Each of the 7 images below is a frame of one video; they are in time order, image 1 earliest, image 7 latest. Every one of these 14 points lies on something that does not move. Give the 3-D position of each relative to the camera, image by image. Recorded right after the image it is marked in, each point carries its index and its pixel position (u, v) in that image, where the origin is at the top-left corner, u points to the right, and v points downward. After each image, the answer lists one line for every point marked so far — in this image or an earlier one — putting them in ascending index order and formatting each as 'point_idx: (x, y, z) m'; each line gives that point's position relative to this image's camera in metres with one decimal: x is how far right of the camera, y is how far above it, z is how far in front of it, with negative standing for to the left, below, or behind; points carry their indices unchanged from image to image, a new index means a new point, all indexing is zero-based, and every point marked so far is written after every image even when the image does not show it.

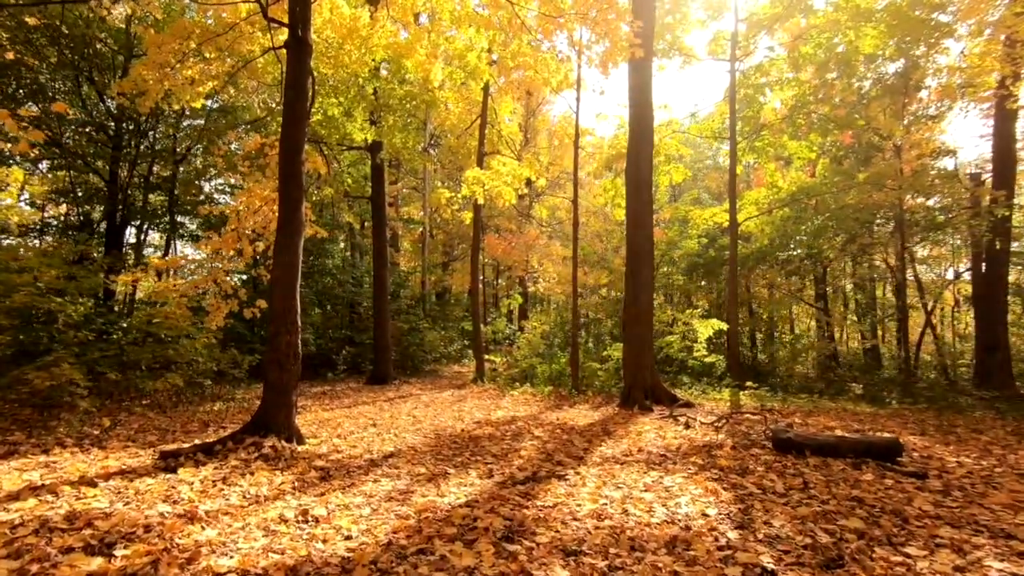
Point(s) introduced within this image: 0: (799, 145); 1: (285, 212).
0: (+7.5, +3.7, +13.7) m
1: (-2.4, +0.8, +5.4) m
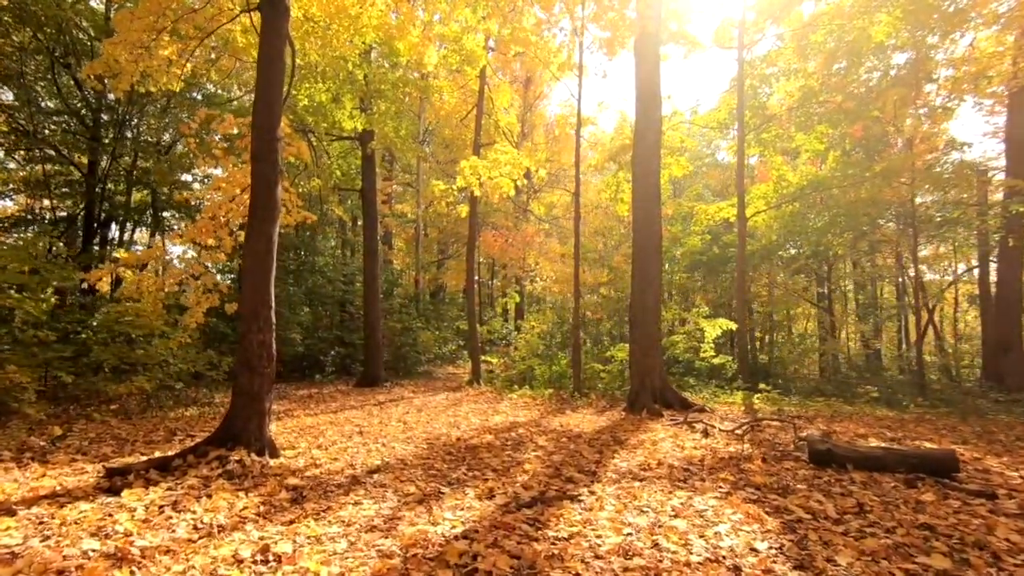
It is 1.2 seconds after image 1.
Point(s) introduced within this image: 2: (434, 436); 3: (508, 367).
0: (+7.4, +3.8, +13.2) m
1: (-2.4, +0.9, +4.8) m
2: (-0.9, -1.7, +6.1) m
3: (-0.1, -2.1, +13.4) m
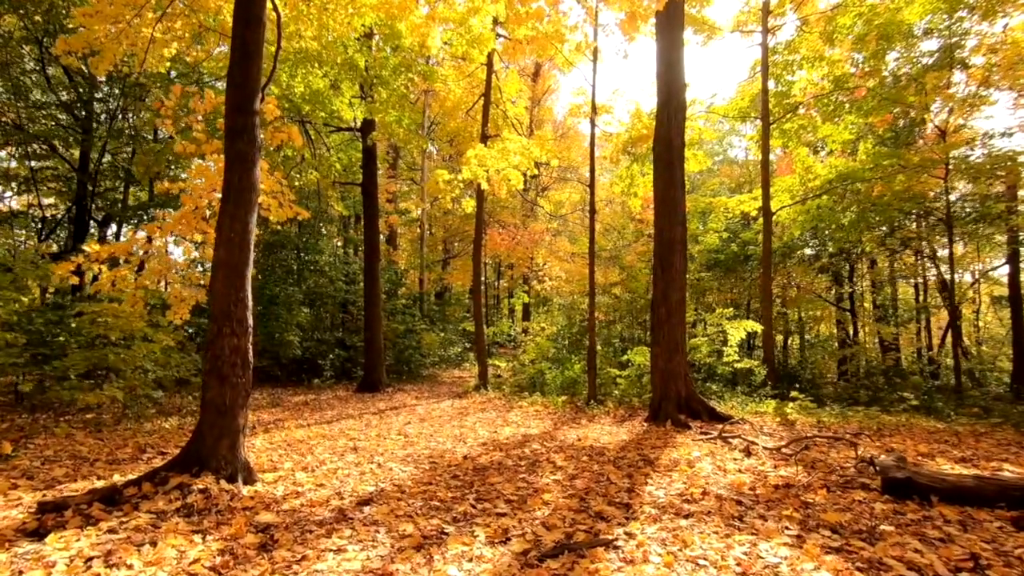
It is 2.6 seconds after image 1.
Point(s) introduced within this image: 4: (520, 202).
0: (+7.6, +3.8, +12.4) m
1: (-2.2, +0.9, +4.1) m
2: (-0.8, -1.7, +5.4) m
3: (+0.1, -2.1, +12.7) m
4: (+0.3, +2.9, +17.8) m
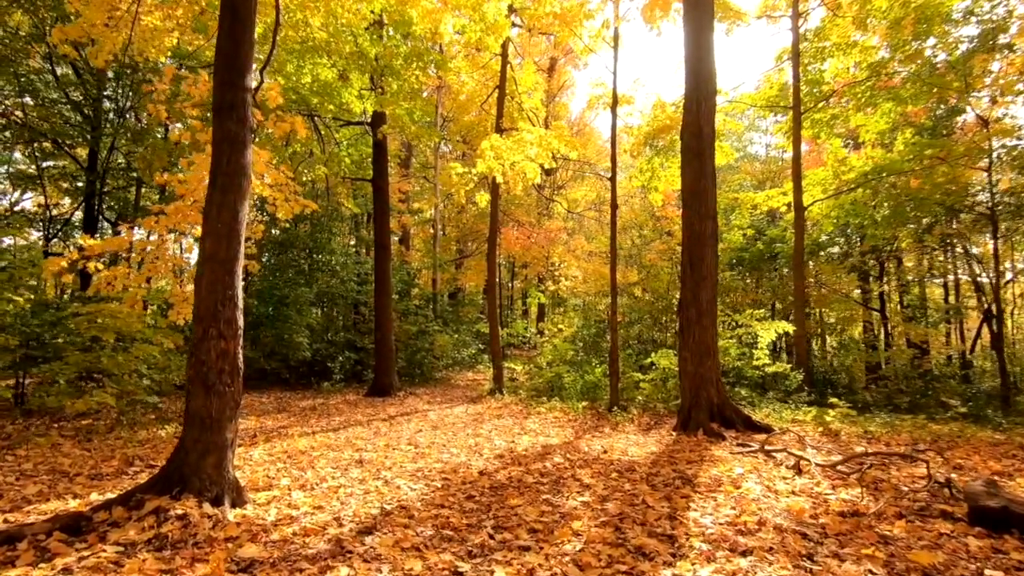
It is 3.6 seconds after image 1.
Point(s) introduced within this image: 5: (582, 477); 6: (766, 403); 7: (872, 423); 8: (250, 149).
0: (+8.0, +3.8, +11.7) m
1: (-2.1, +0.9, +3.7) m
2: (-0.6, -1.7, +4.9) m
3: (+0.5, -2.0, +12.2) m
4: (+0.8, +2.9, +17.3) m
5: (+0.6, -1.7, +4.6) m
6: (+4.3, -1.9, +8.7) m
7: (+5.1, -1.9, +7.3) m
8: (-2.0, +1.0, +3.9) m
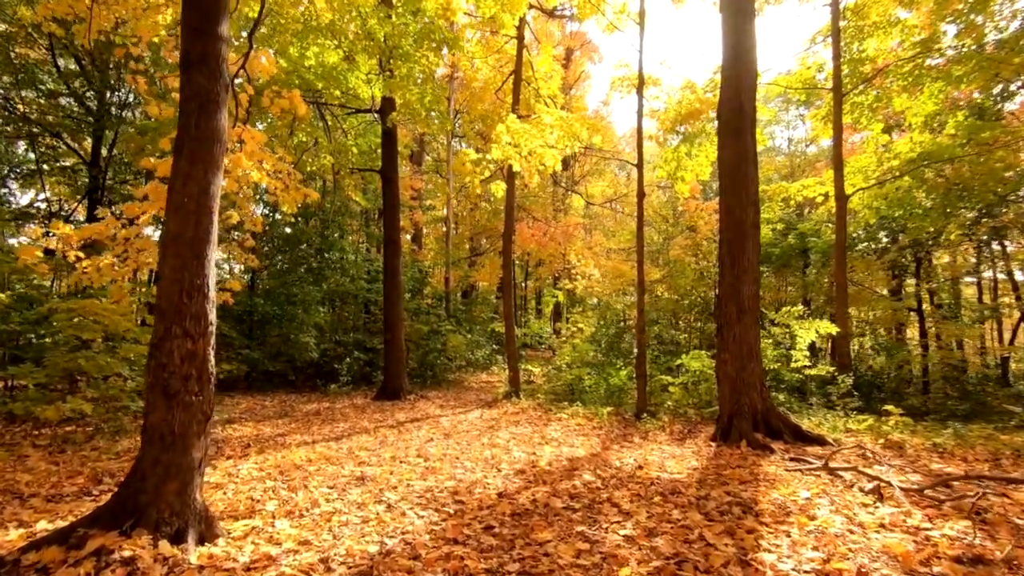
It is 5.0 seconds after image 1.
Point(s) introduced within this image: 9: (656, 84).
0: (+8.3, +3.9, +10.8) m
1: (-1.9, +1.0, +3.1) m
2: (-0.4, -1.6, +4.2) m
3: (+0.9, -2.0, +11.5) m
4: (+1.2, +3.0, +16.6) m
5: (+0.8, -1.6, +3.9) m
6: (+4.6, -1.9, +7.9) m
7: (+5.4, -1.8, +6.5) m
8: (-1.8, +1.1, +3.2) m
9: (+2.7, +3.8, +9.8) m
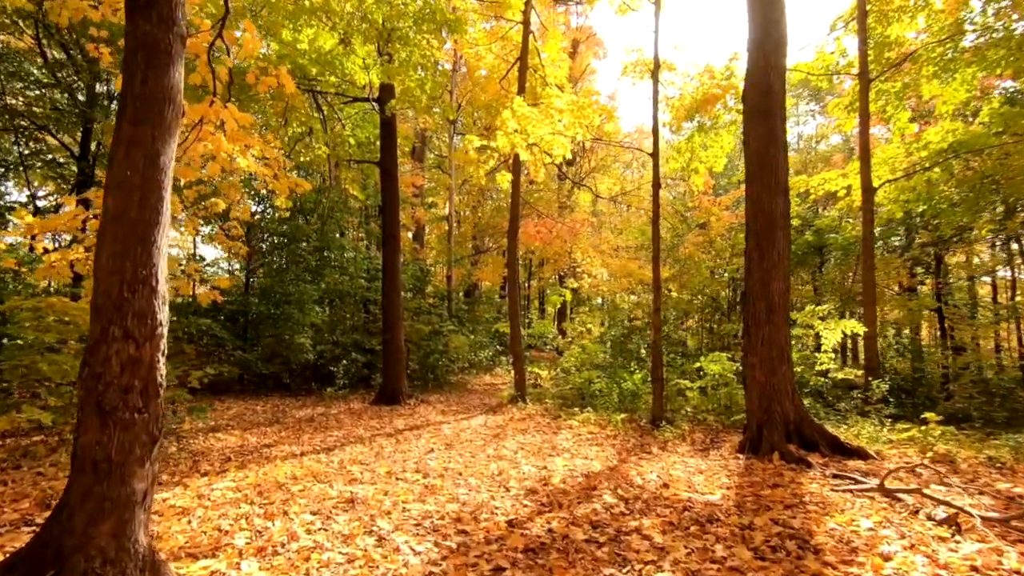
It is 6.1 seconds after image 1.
0: (+8.5, +3.9, +10.2) m
1: (-1.8, +1.0, +2.5) m
2: (-0.3, -1.6, +3.7) m
3: (+1.0, -1.9, +11.0) m
4: (+1.4, +3.0, +16.1) m
5: (+0.9, -1.6, +3.3) m
6: (+4.7, -1.8, +7.4) m
7: (+5.4, -1.8, +6.0) m
8: (-1.7, +1.1, +2.7) m
9: (+2.8, +3.9, +9.2) m
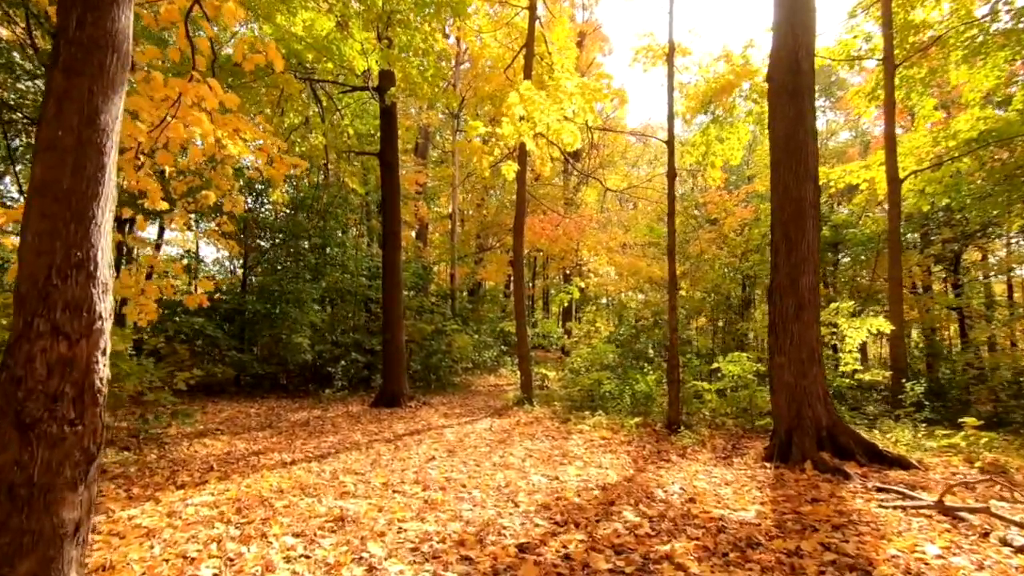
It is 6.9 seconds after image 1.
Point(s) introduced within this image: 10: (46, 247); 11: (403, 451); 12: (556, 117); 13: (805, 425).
0: (+8.6, +4.0, +9.7) m
1: (-1.8, +1.1, +2.1) m
2: (-0.2, -1.5, +3.2) m
3: (+1.1, -1.9, +10.5) m
4: (+1.5, +3.1, +15.6) m
5: (+0.9, -1.5, +2.9) m
6: (+4.8, -1.8, +6.9) m
7: (+5.5, -1.7, +5.5) m
8: (-1.7, +1.2, +2.3) m
9: (+2.9, +3.9, +8.7) m
10: (-1.8, +0.2, +2.0) m
11: (-1.2, -1.8, +5.8) m
12: (+0.7, +2.7, +8.2) m
13: (+3.0, -1.4, +5.3) m
